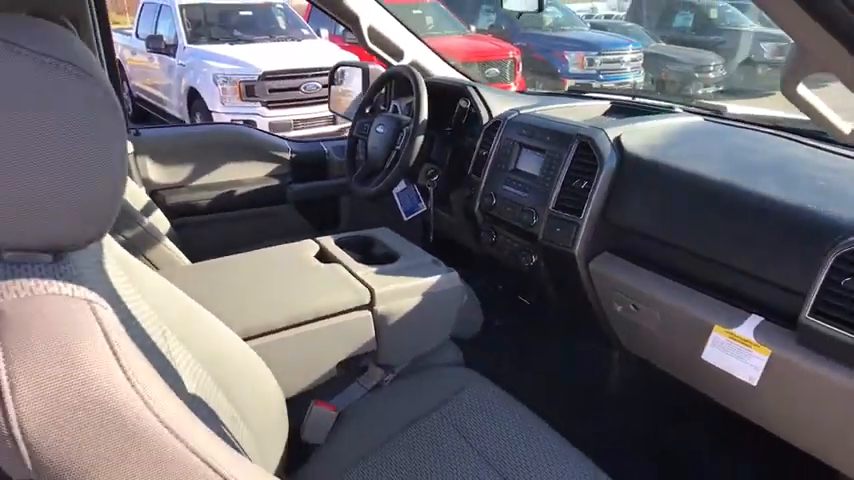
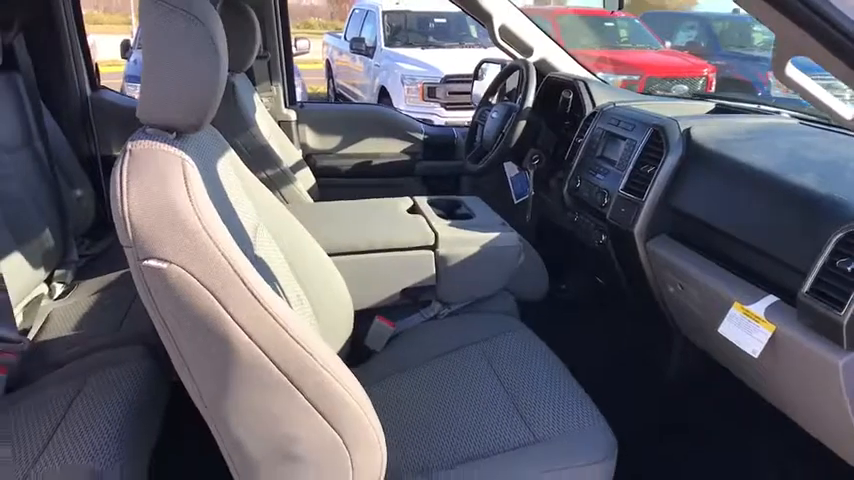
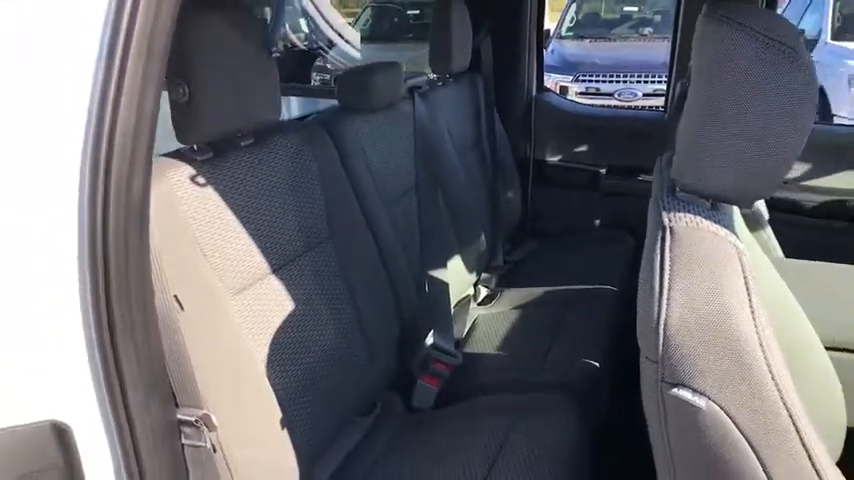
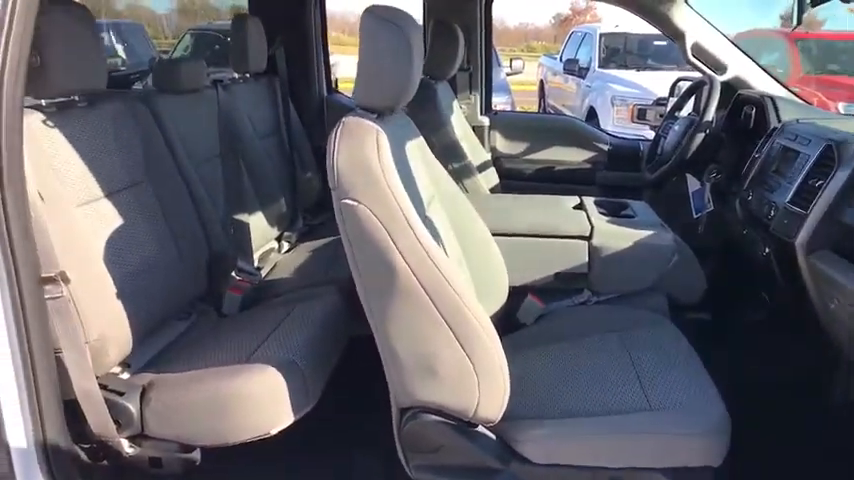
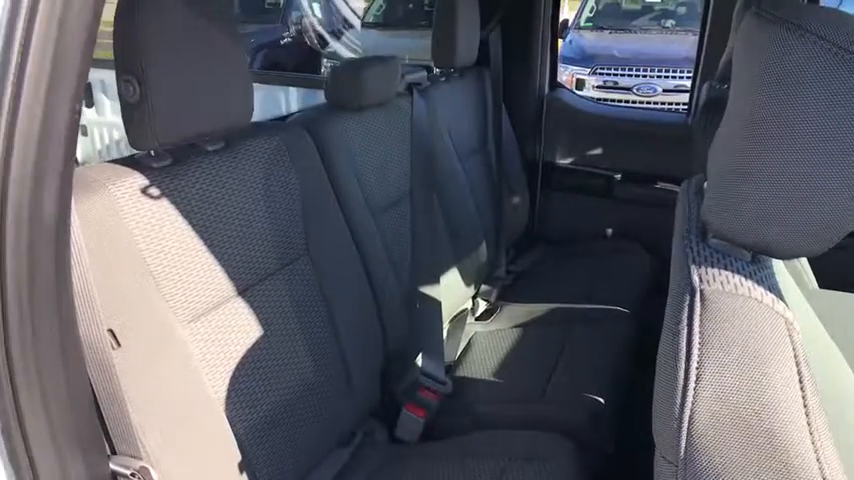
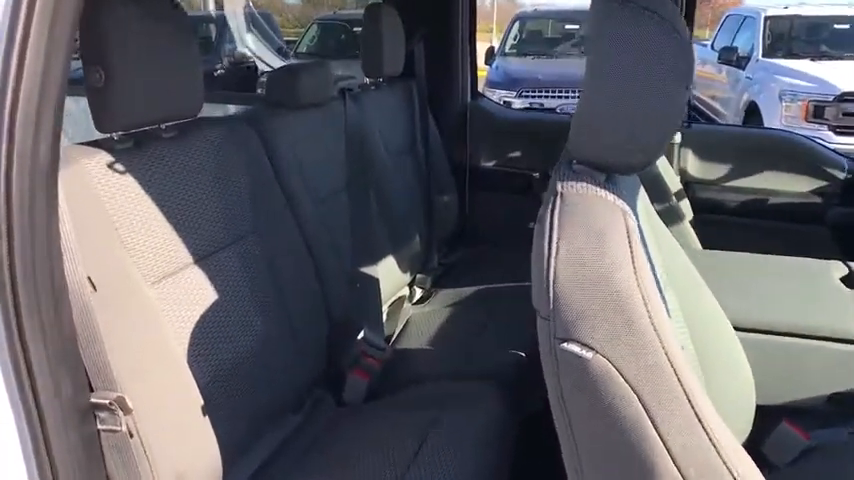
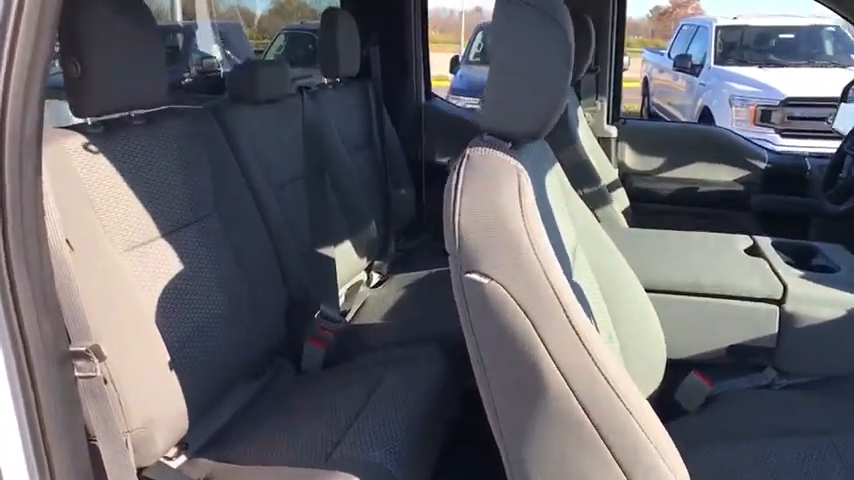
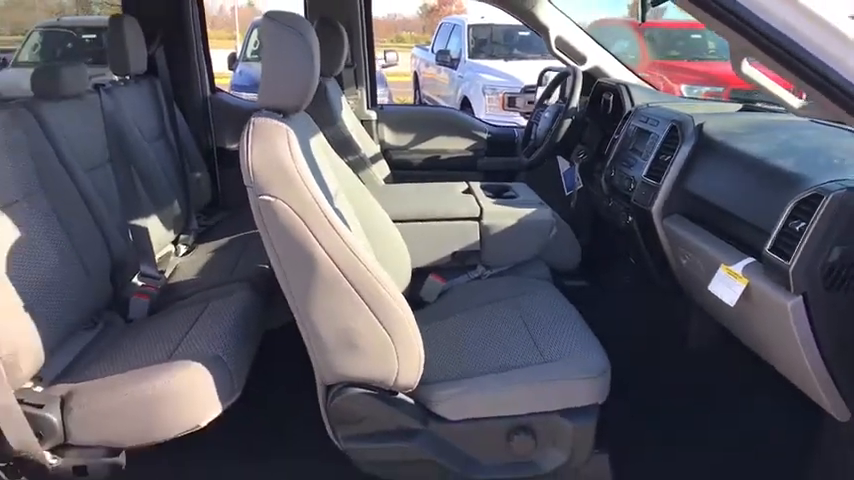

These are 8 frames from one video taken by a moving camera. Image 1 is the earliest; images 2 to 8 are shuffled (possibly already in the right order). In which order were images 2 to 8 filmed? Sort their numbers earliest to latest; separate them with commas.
2, 8, 4, 7, 6, 5, 3
